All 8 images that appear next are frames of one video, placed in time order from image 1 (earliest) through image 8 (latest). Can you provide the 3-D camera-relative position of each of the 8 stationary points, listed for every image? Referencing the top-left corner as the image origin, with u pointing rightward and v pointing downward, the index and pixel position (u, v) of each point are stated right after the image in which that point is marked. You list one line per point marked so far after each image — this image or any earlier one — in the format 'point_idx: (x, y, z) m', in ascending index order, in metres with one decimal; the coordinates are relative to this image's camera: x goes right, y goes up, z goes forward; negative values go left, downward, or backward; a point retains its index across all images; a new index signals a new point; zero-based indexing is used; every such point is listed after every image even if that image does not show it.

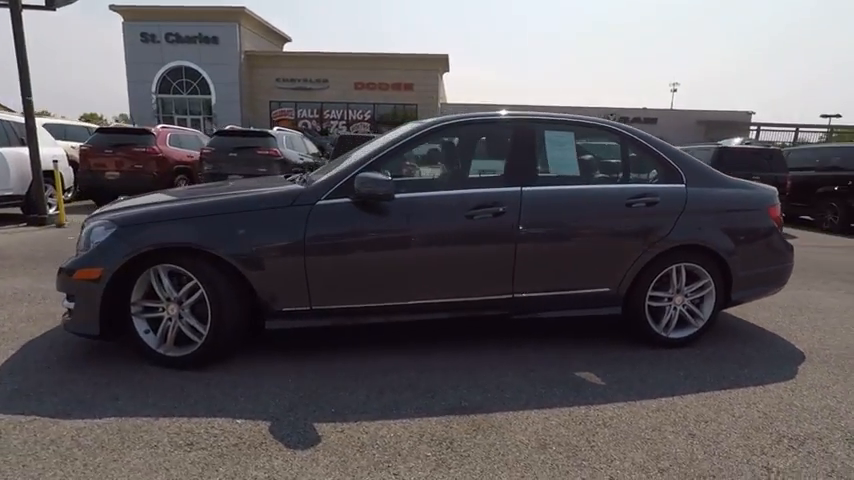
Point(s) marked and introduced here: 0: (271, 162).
0: (-5.3, +2.7, +16.2) m
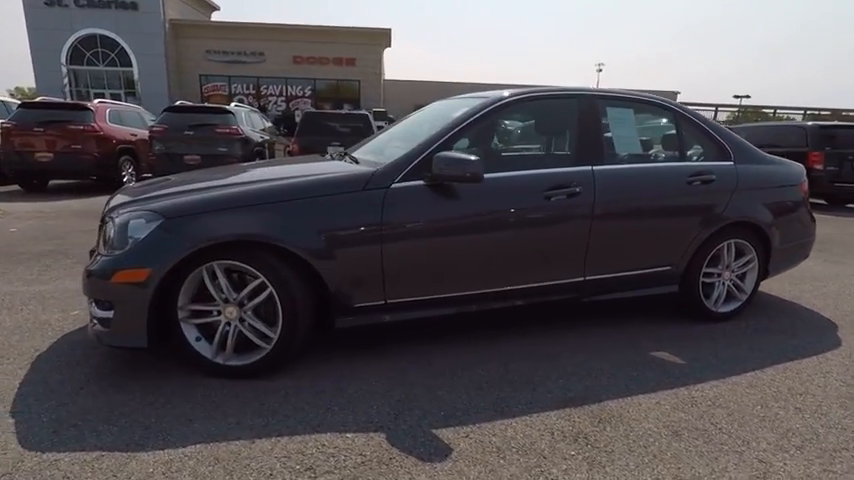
0: (-6.1, +3.1, +14.9) m
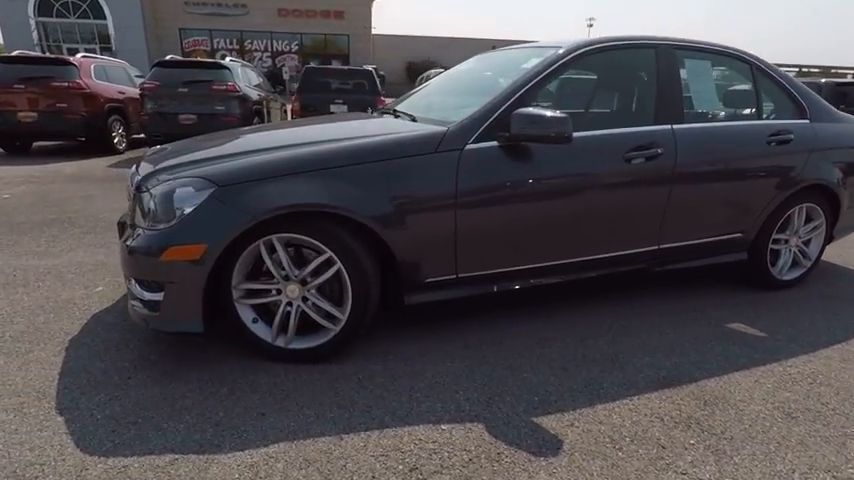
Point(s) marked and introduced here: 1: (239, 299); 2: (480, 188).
0: (-5.8, +4.2, +14.0) m
1: (-1.4, -0.4, +3.6) m
2: (+0.5, +0.4, +3.9) m
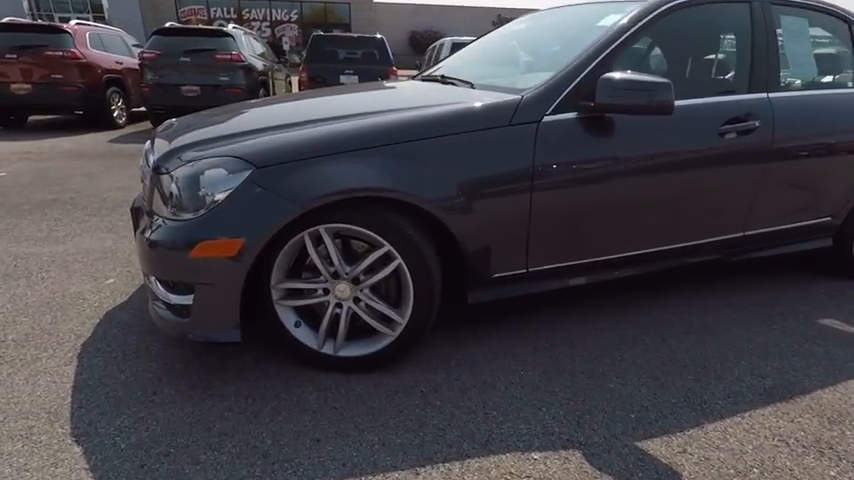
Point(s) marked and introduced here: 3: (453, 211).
0: (-5.3, +4.8, +13.2) m
1: (-1.0, -0.4, +3.1) m
2: (+0.9, +0.5, +3.3) m
3: (+0.2, +0.2, +3.1) m
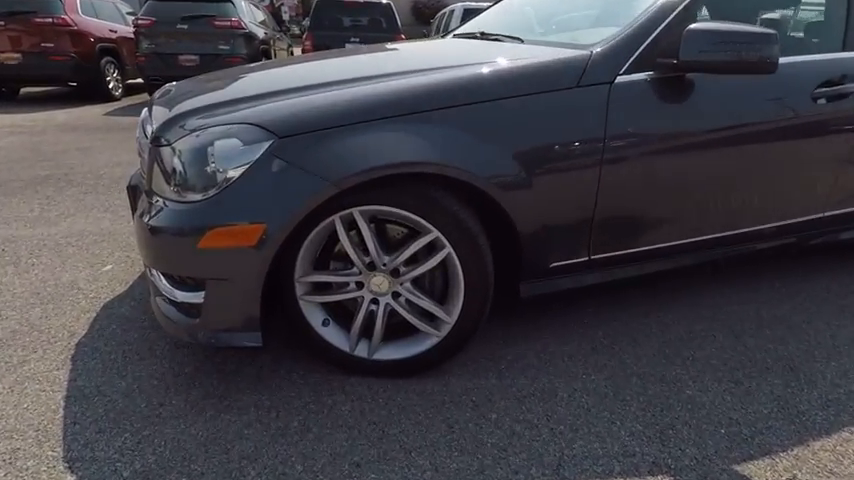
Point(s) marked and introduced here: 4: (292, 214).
0: (-5.0, +5.3, +12.5) m
1: (-0.7, -0.3, +2.6) m
2: (+1.2, +0.6, +2.8) m
3: (+0.5, +0.3, +2.6) m
4: (-0.7, +0.1, +2.3) m
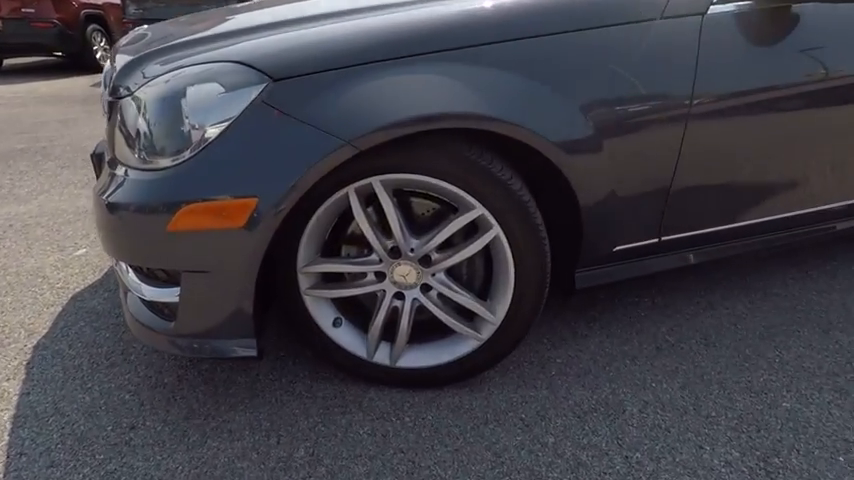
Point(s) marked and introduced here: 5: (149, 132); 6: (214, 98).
0: (-4.9, +5.9, +11.7) m
1: (-0.5, -0.2, +2.1) m
2: (+1.4, +0.7, +2.2) m
3: (+0.6, +0.4, +2.0) m
4: (-0.5, +0.2, +1.8) m
5: (-1.1, +0.4, +1.8) m
6: (-0.8, +0.5, +1.7) m
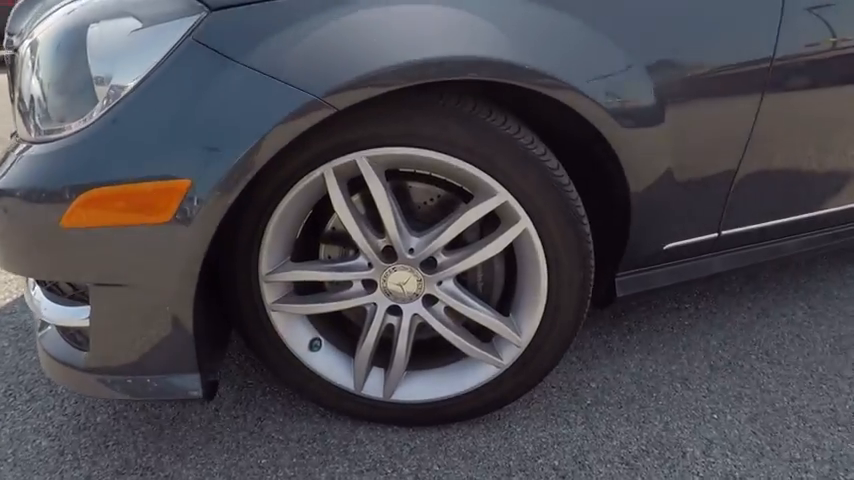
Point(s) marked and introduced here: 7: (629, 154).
0: (-5.0, +5.9, +11.1) m
1: (-0.5, -0.2, +1.6) m
2: (+1.4, +0.7, +1.7) m
3: (+0.6, +0.4, +1.5) m
4: (-0.5, +0.2, +1.3) m
5: (-1.0, +0.4, +1.3) m
6: (-0.8, +0.5, +1.2) m
7: (+0.7, +0.3, +1.6) m
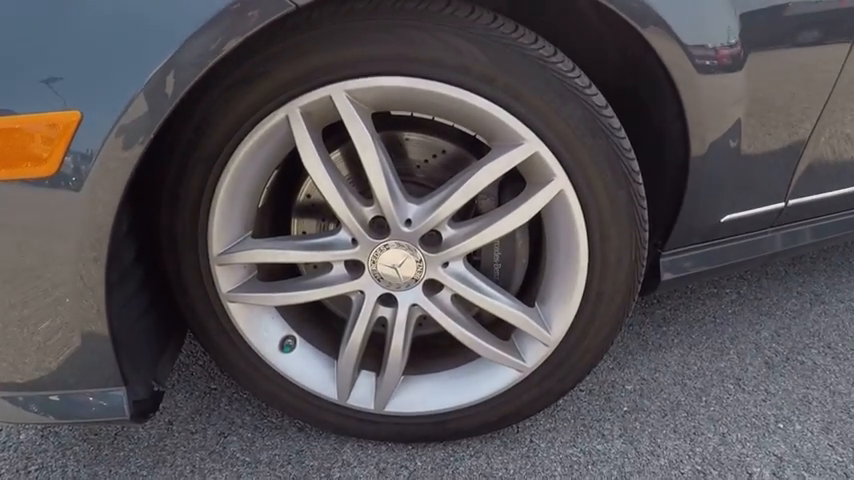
0: (-5.0, +6.2, +10.6) m
1: (-0.5, -0.1, +1.2) m
2: (+1.4, +0.8, +1.4) m
3: (+0.6, +0.5, +1.2) m
4: (-0.5, +0.3, +0.9) m
5: (-1.0, +0.5, +0.9) m
6: (-0.8, +0.6, +0.9) m
7: (+0.7, +0.4, +1.2) m
